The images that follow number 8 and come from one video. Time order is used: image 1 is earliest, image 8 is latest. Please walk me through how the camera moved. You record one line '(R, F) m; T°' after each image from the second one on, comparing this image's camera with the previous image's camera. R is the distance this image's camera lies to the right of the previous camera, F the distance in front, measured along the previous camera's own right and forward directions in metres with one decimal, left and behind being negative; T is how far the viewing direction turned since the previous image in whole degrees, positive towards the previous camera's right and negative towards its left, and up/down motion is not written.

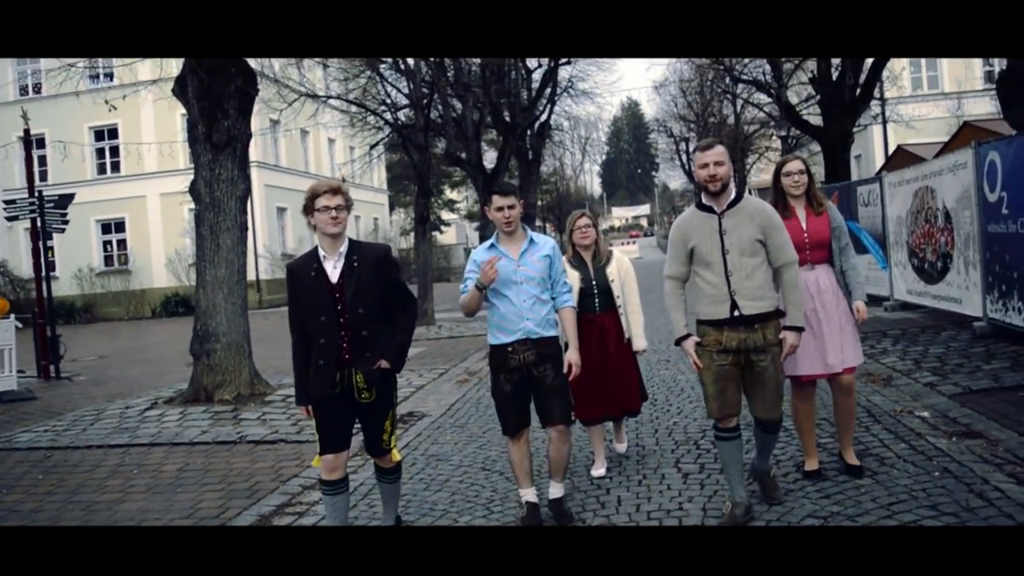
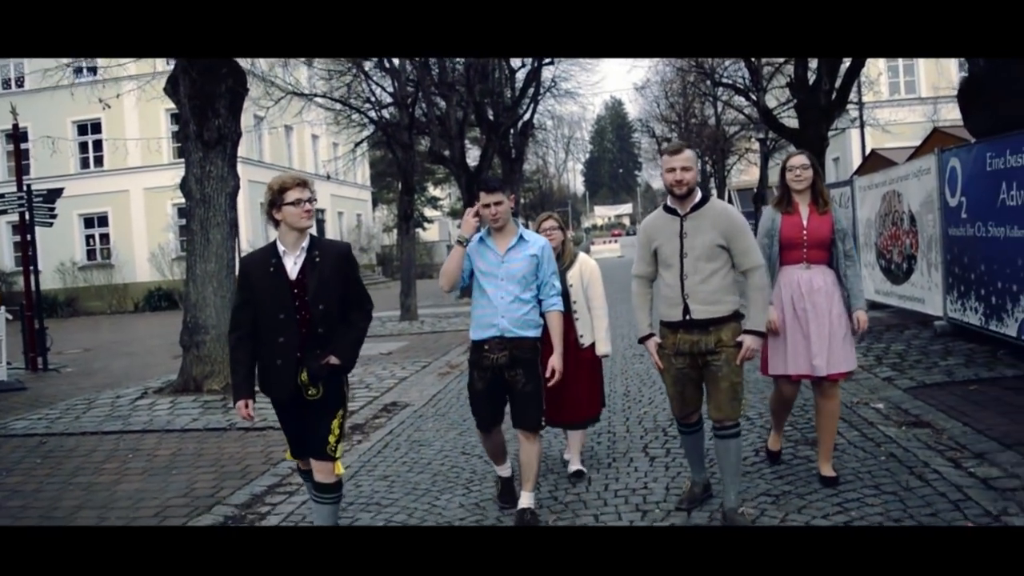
(0.0, -0.4) m; +1°
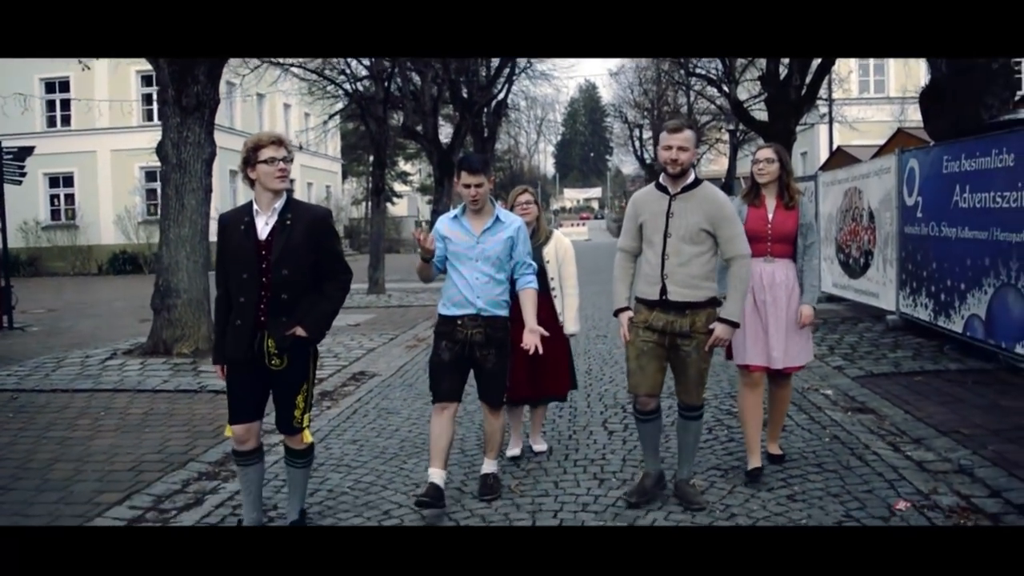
(0.0, -0.2) m; +2°
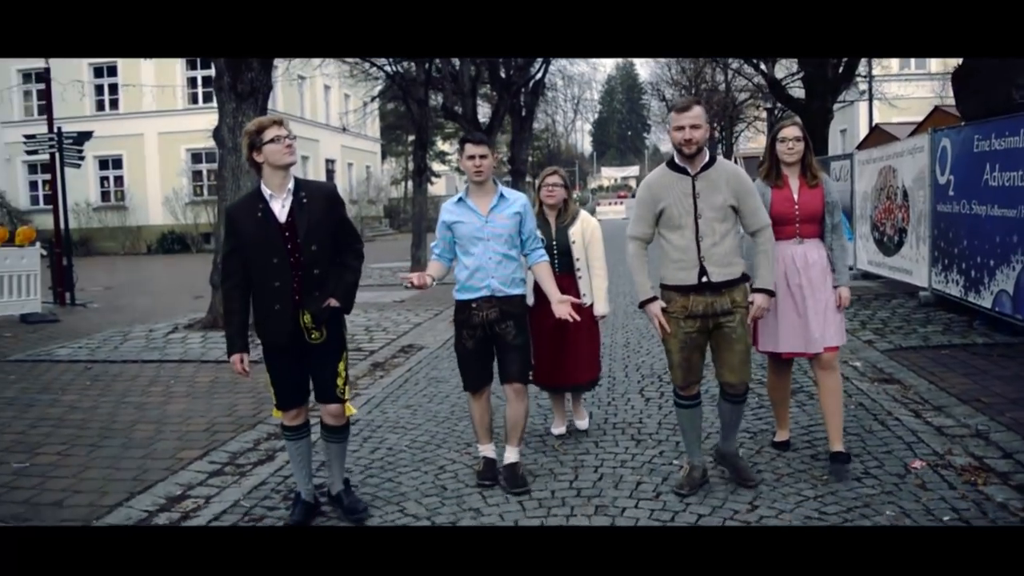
(0.0, -0.4) m; -2°
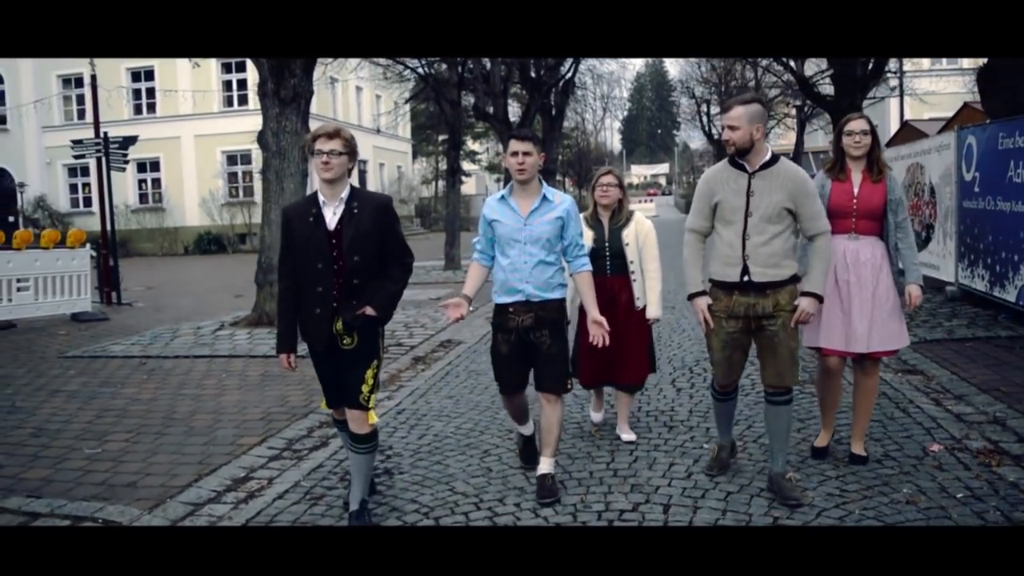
(0.0, -0.3) m; -2°
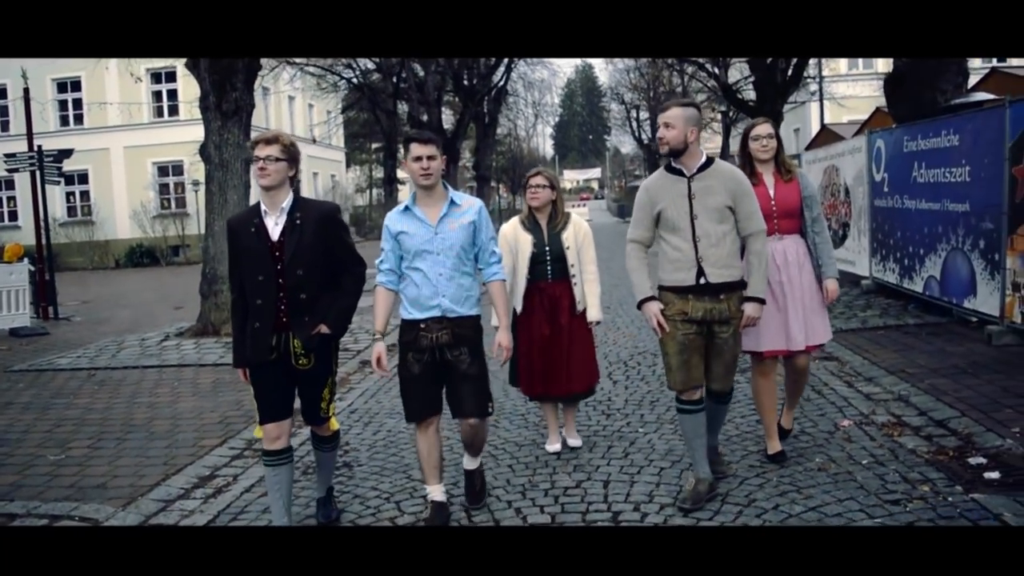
(-0.1, -0.4) m; +4°
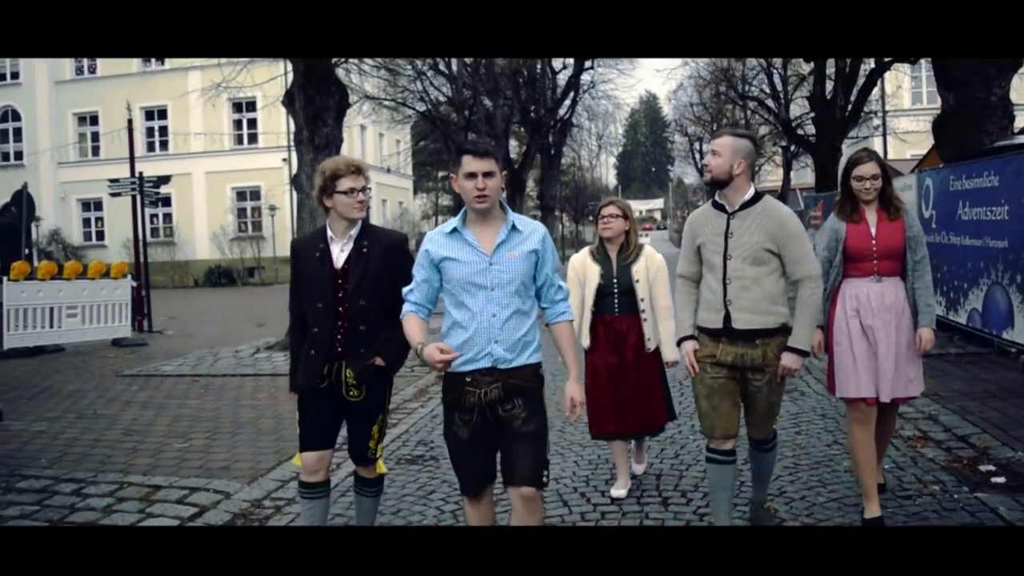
(0.0, -0.8) m; -4°
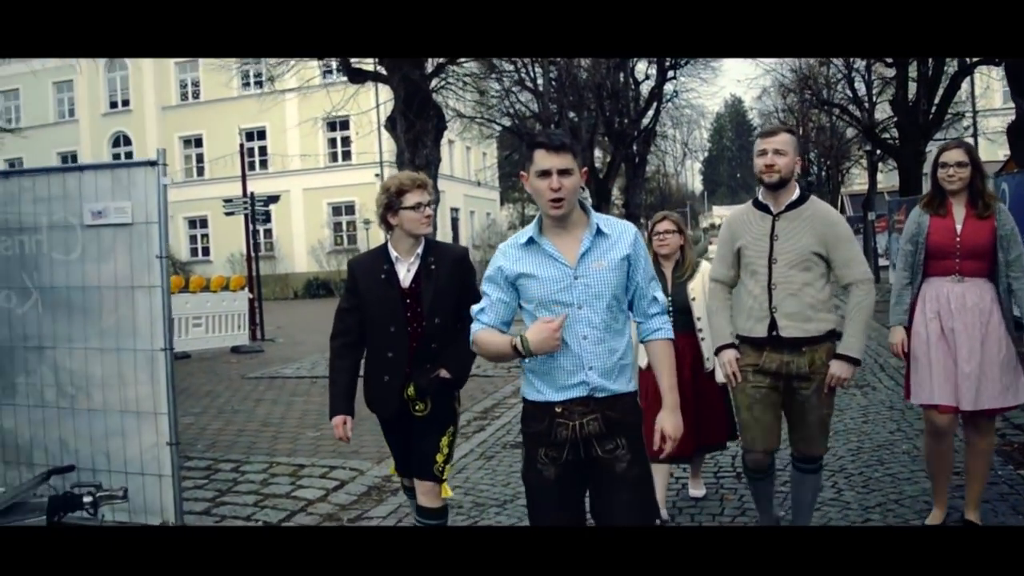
(0.0, -0.8) m; -5°
